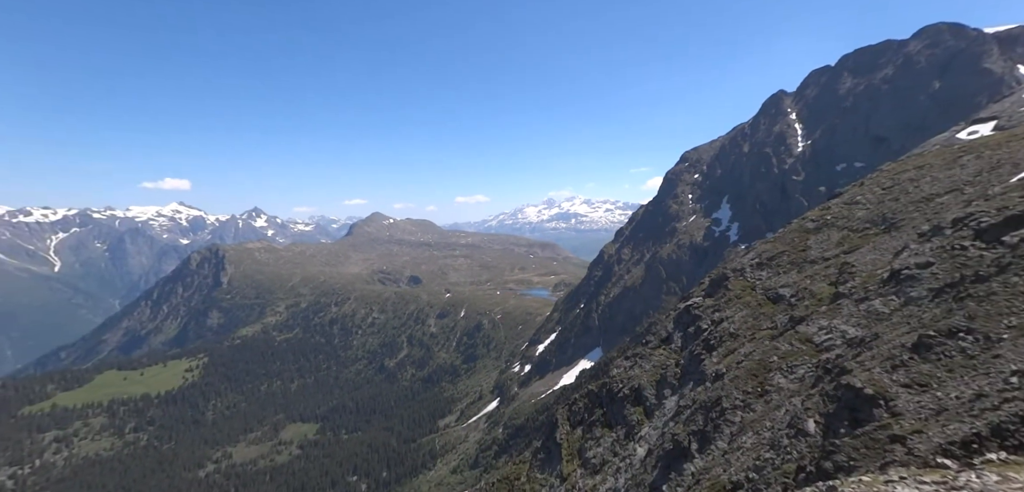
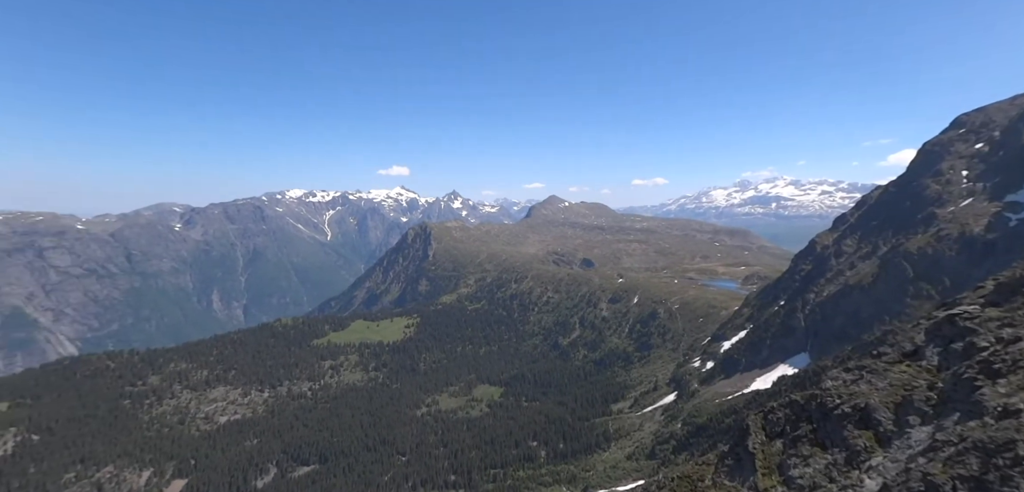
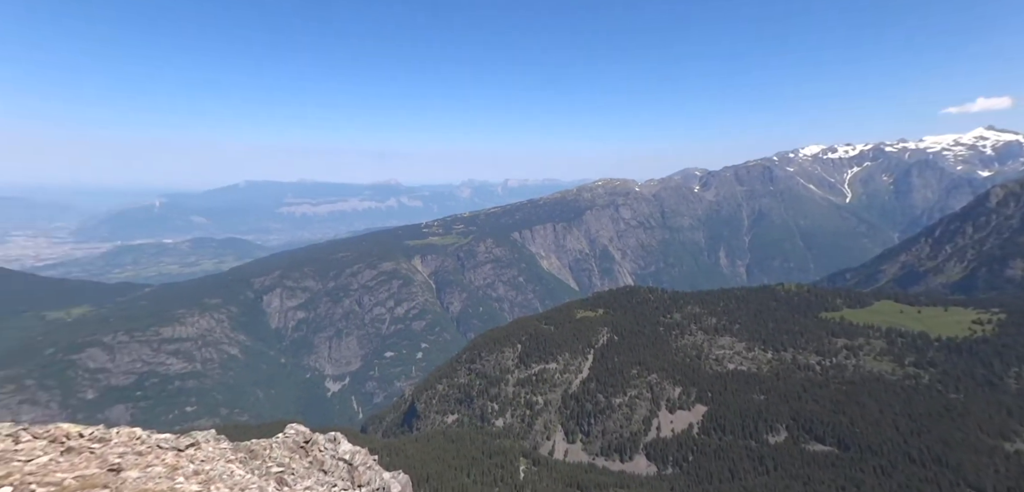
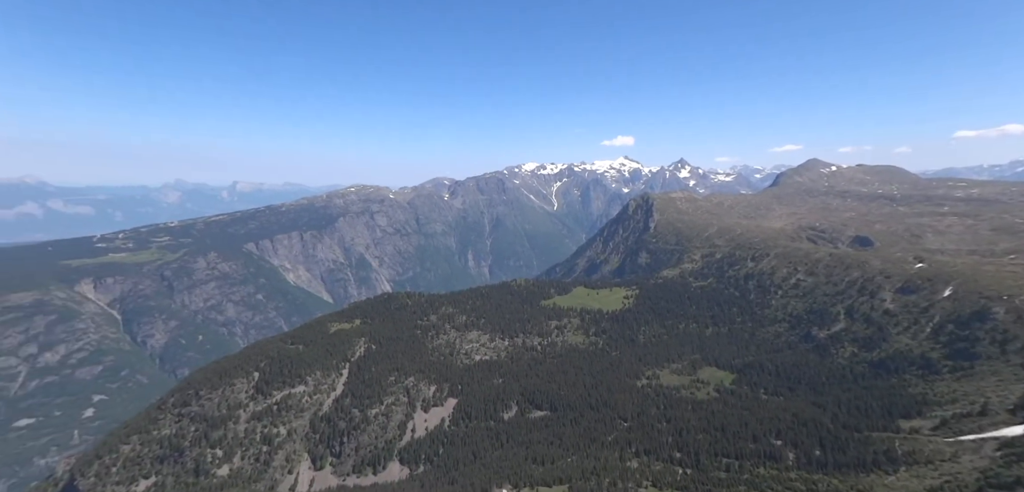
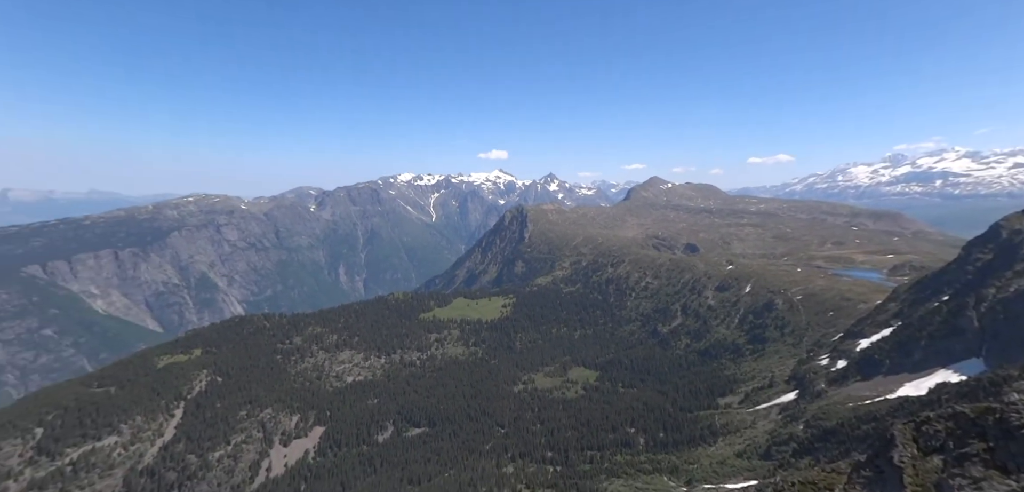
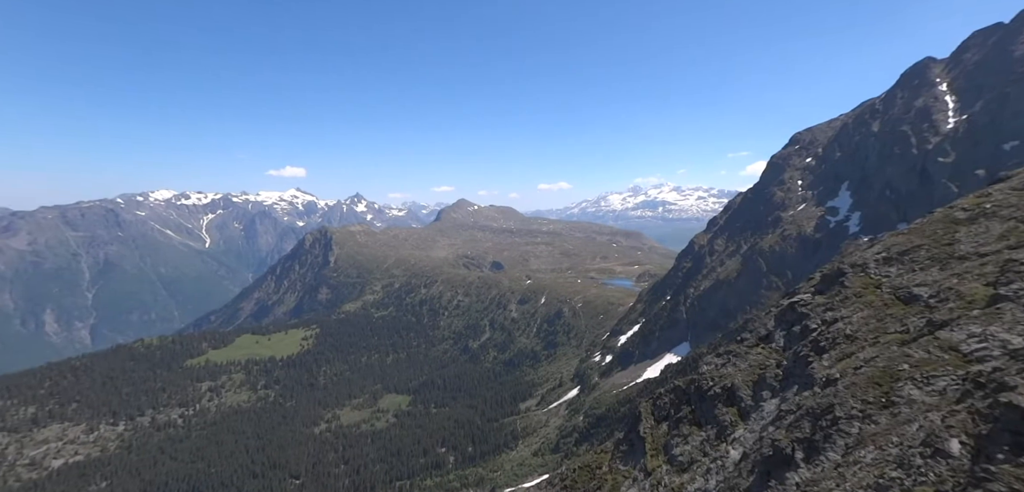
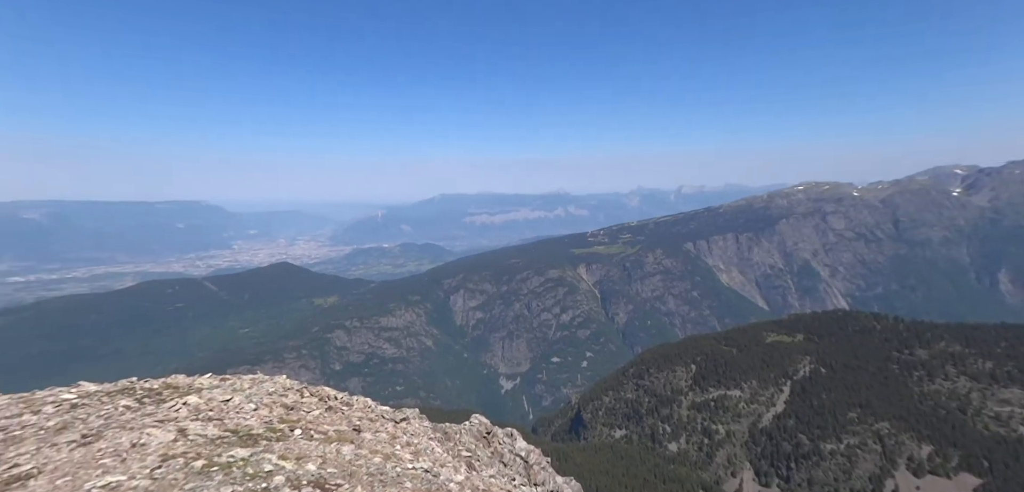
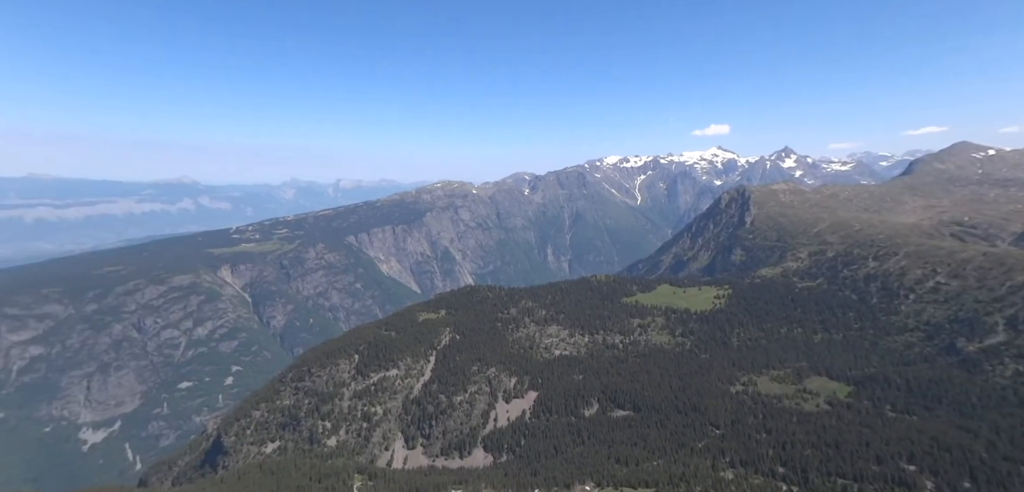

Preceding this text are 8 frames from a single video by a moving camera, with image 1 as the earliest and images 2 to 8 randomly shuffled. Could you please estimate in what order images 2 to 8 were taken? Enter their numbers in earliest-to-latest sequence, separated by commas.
6, 2, 5, 4, 8, 3, 7
